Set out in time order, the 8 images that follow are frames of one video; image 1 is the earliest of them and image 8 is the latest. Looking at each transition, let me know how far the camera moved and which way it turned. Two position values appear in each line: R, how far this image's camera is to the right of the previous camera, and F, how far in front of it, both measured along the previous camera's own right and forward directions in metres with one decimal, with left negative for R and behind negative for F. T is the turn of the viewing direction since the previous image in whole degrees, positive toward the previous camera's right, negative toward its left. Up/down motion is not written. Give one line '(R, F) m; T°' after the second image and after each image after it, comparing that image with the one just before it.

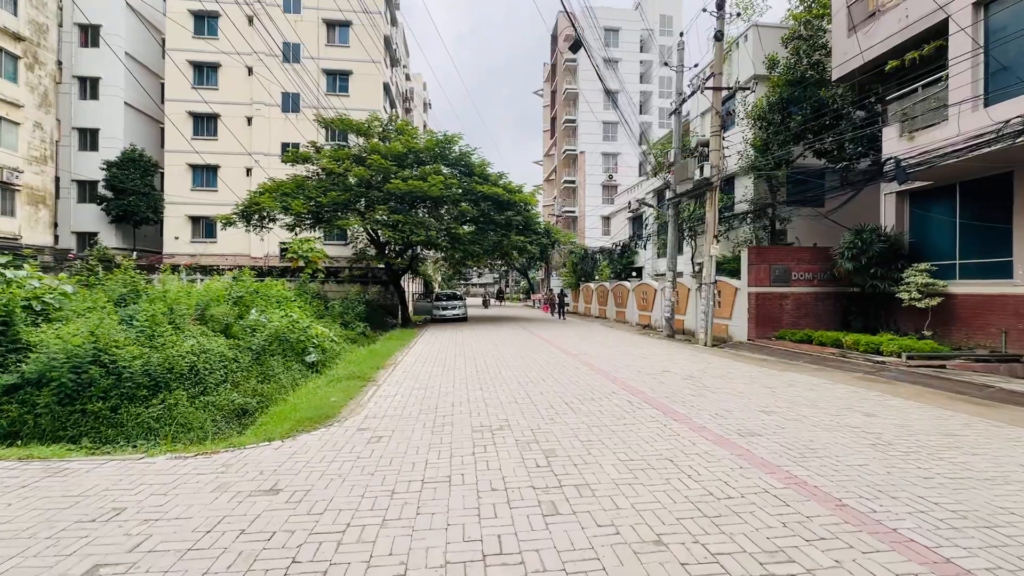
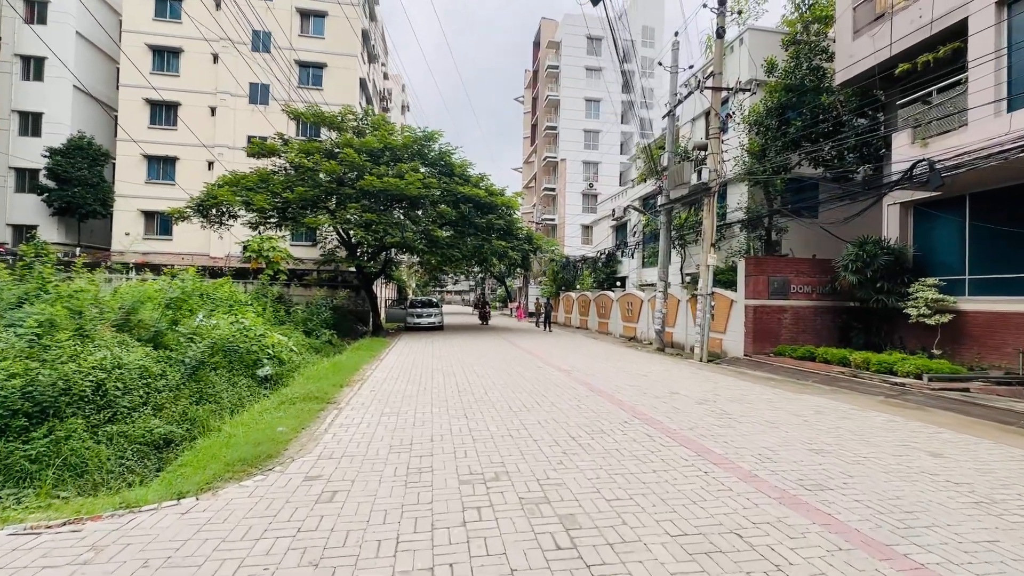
(-0.2, +1.2) m; +3°
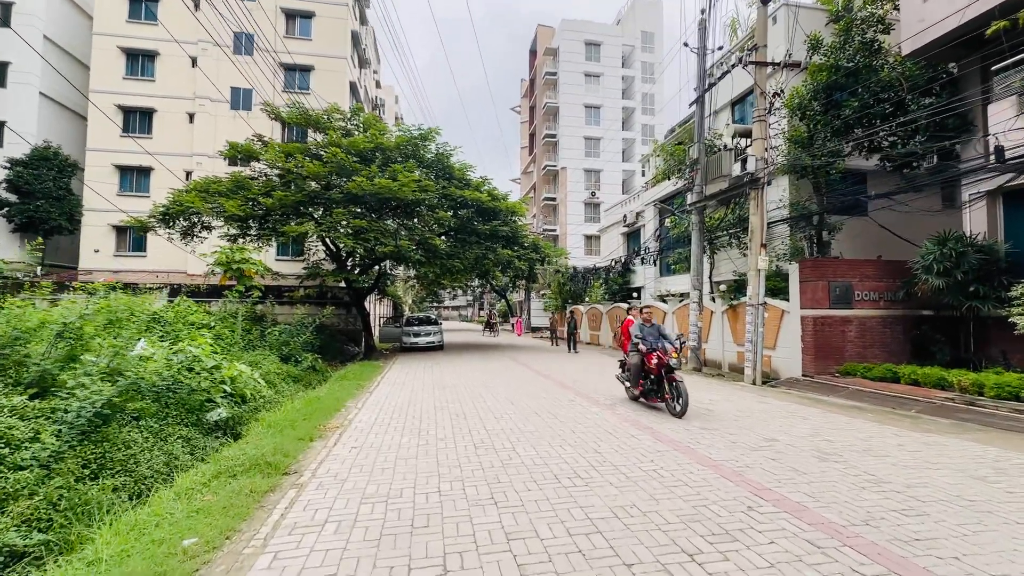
(-0.4, +2.0) m; 0°
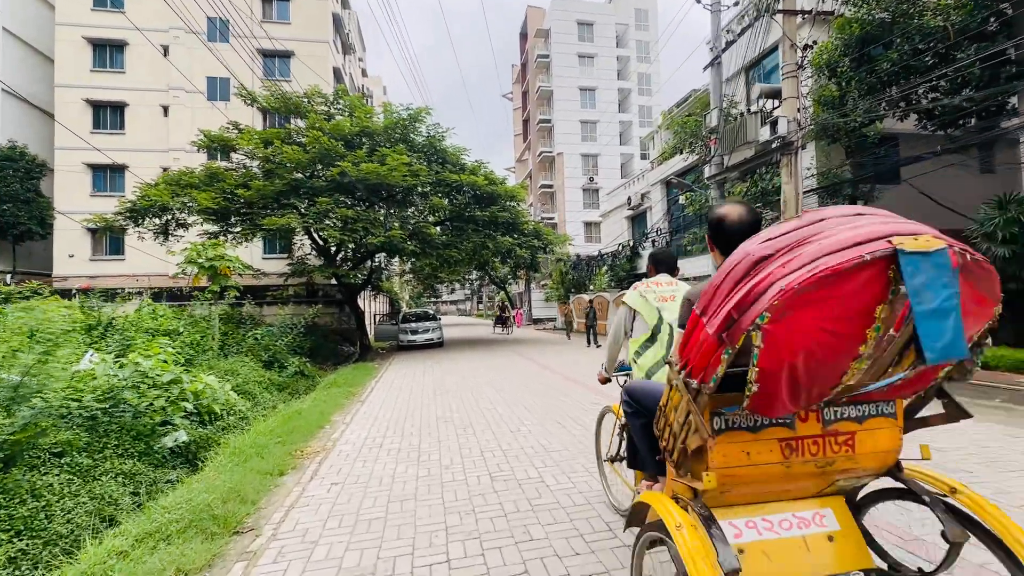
(-0.2, +1.2) m; 0°
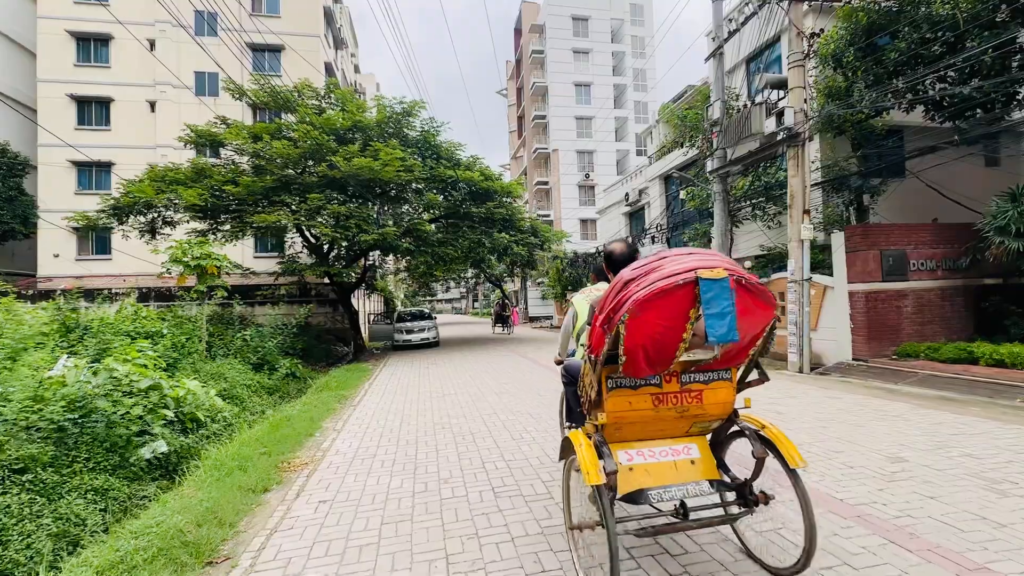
(-0.1, +0.3) m; +1°
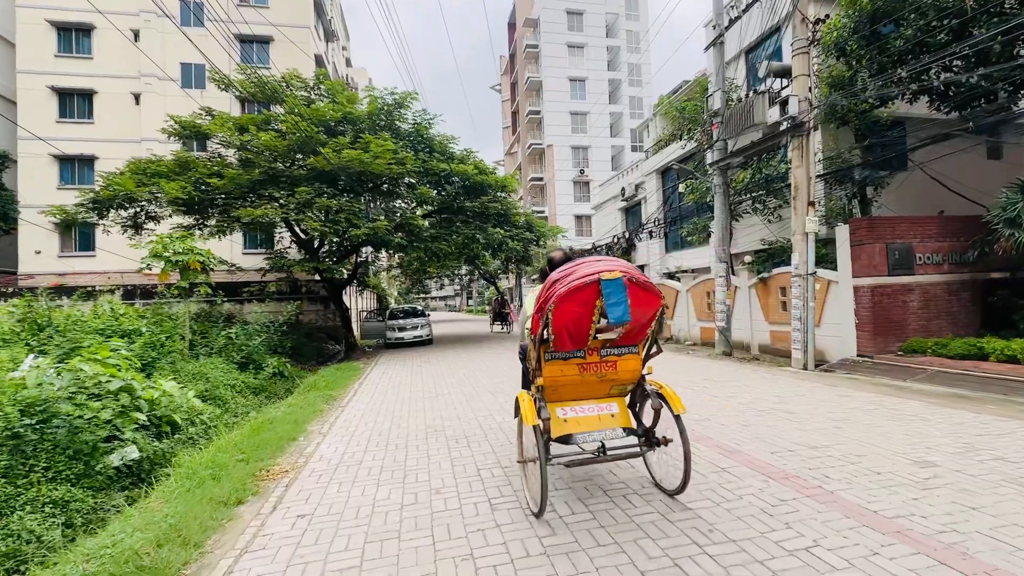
(0.0, +0.3) m; +1°
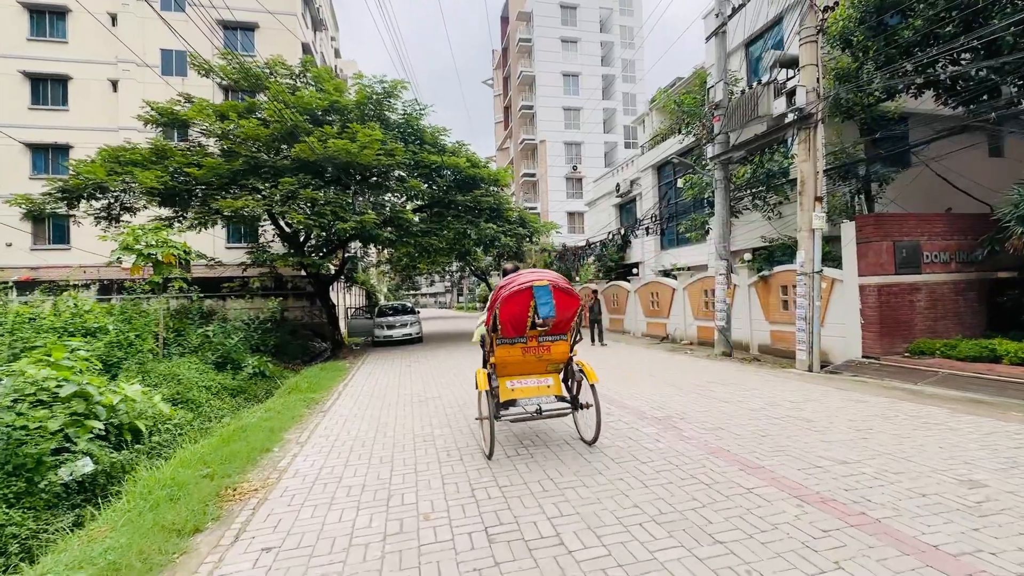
(-0.1, +0.5) m; +1°
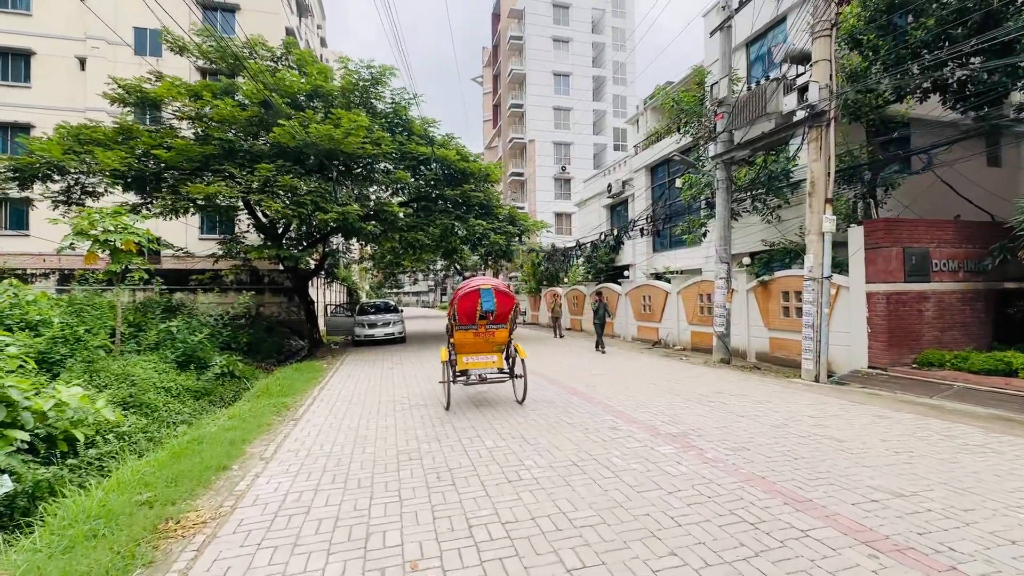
(-0.2, +0.6) m; +2°
